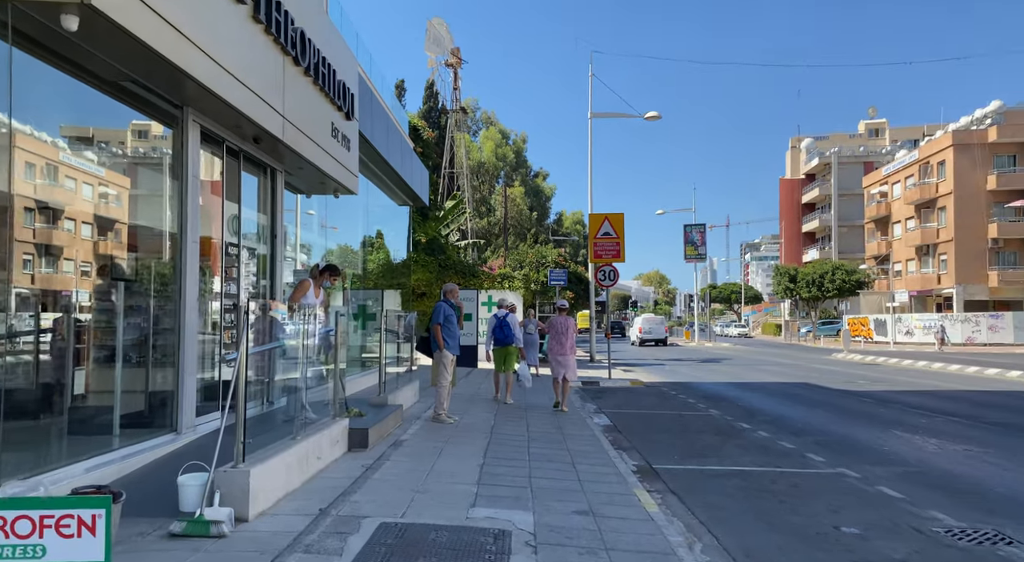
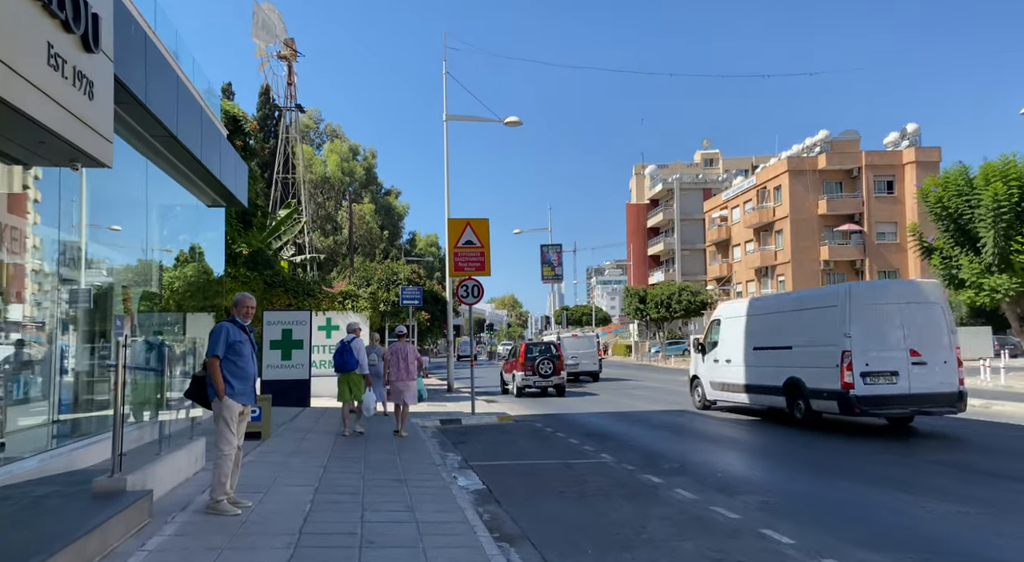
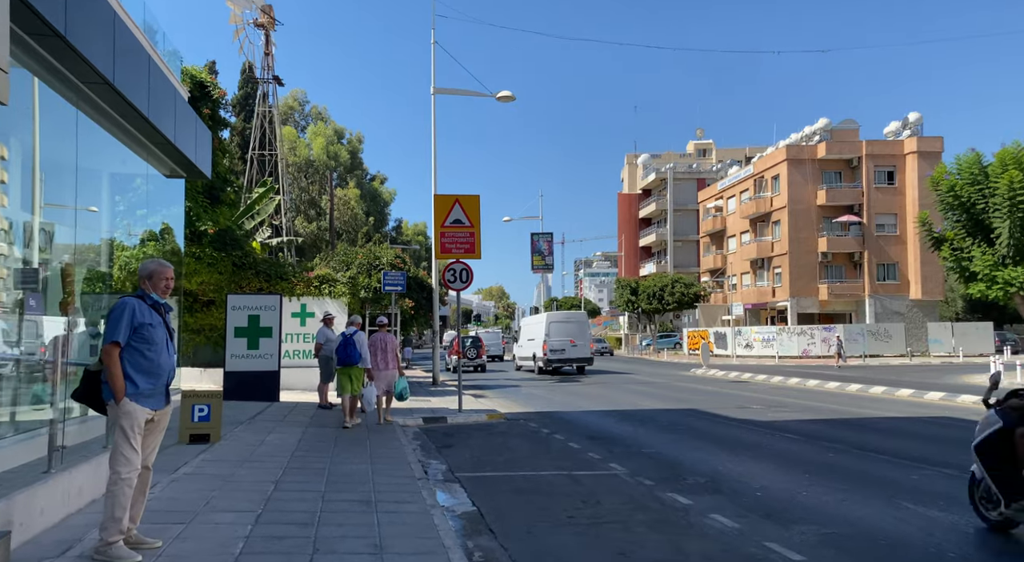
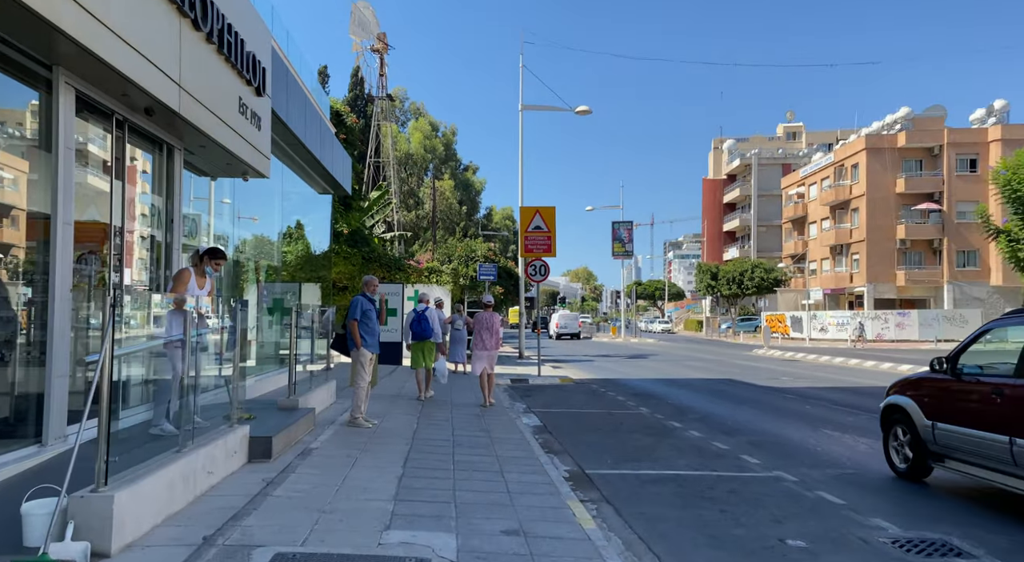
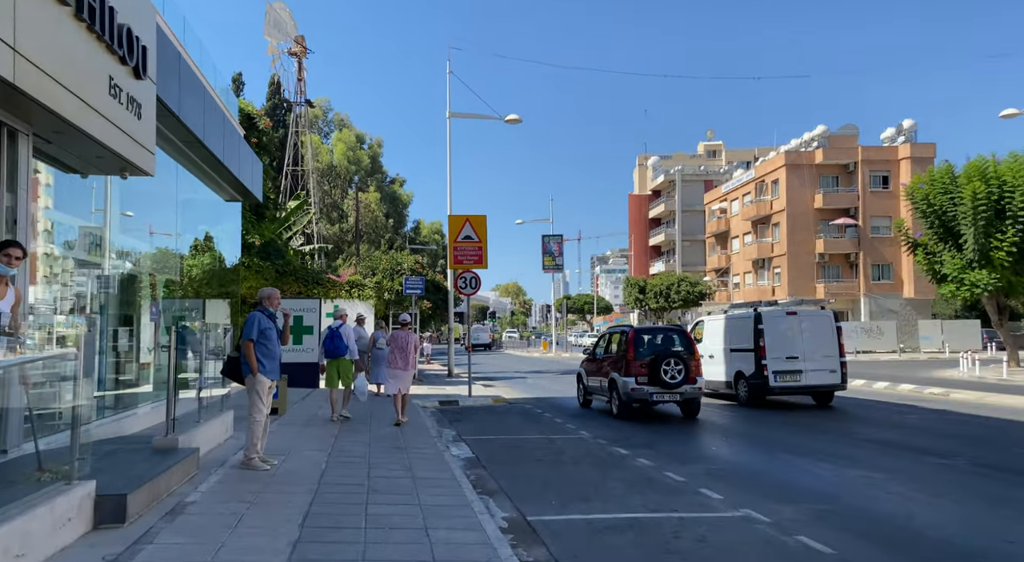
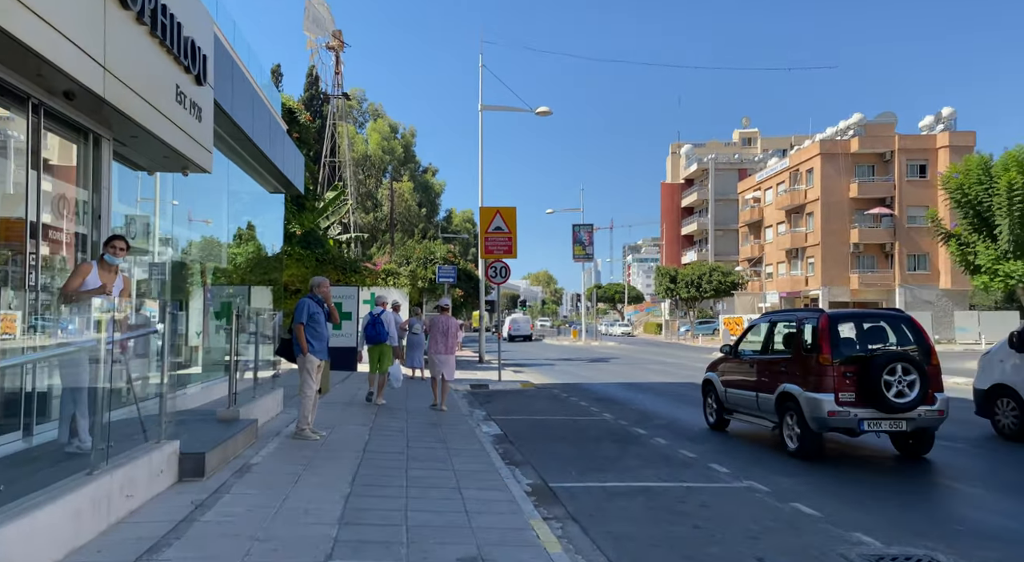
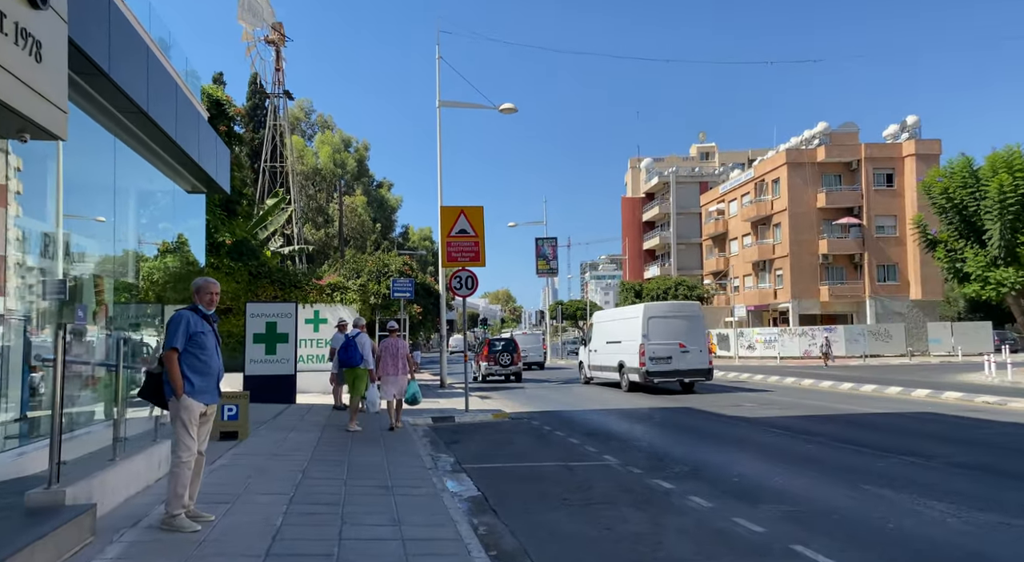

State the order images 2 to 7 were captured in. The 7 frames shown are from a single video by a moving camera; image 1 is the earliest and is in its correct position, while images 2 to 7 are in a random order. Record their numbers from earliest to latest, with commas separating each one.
4, 6, 5, 2, 7, 3
